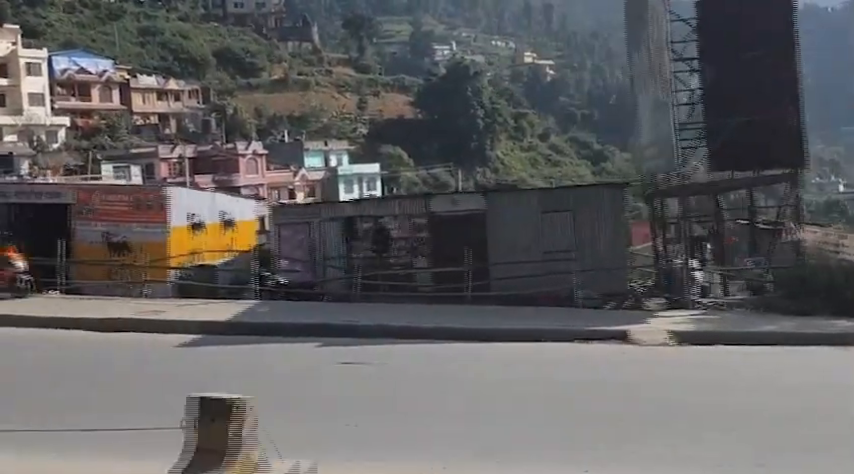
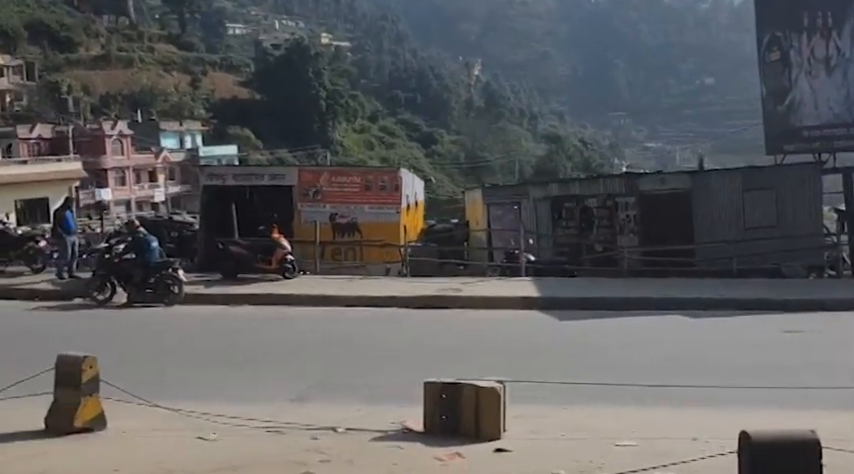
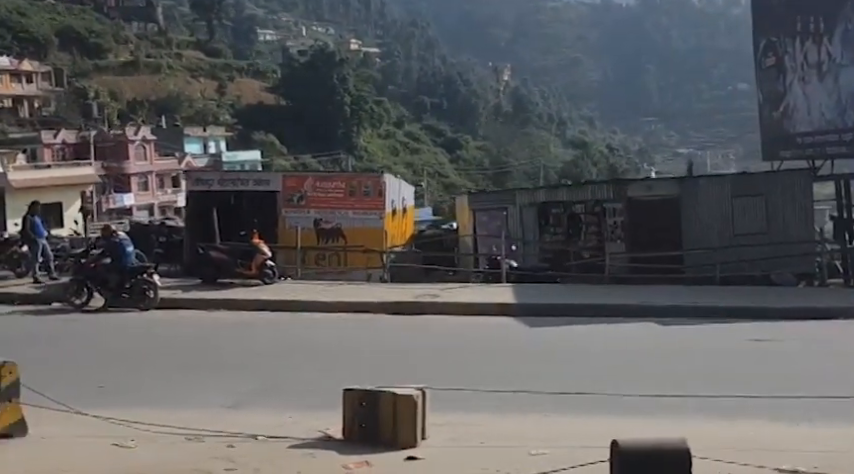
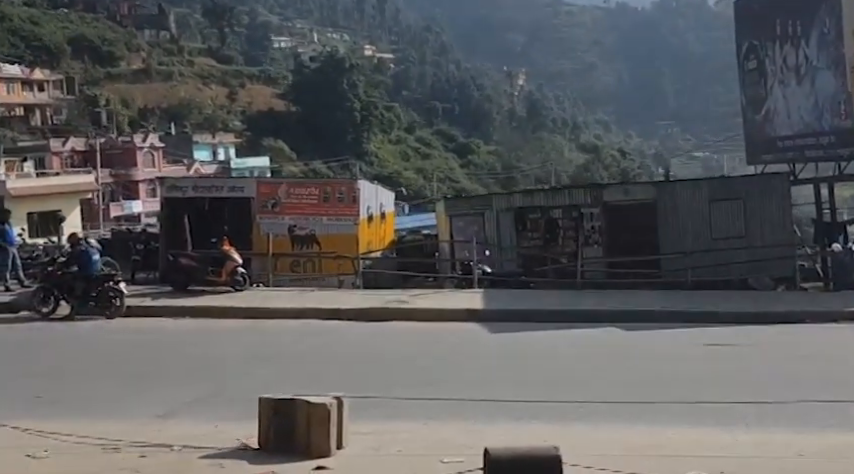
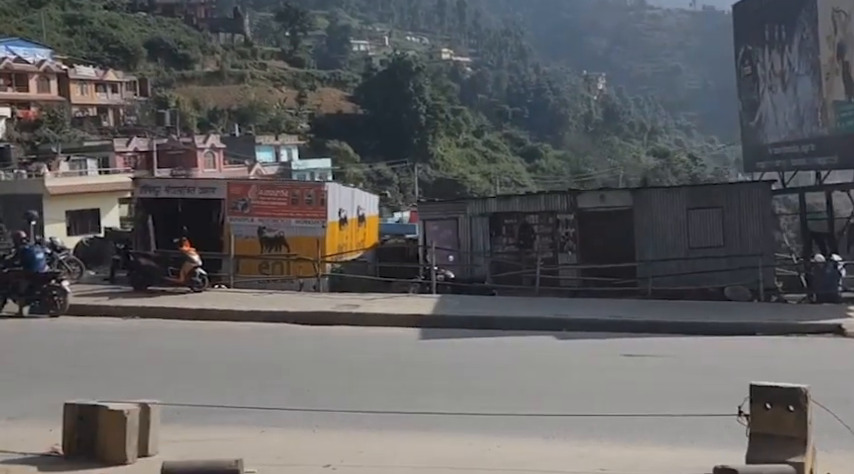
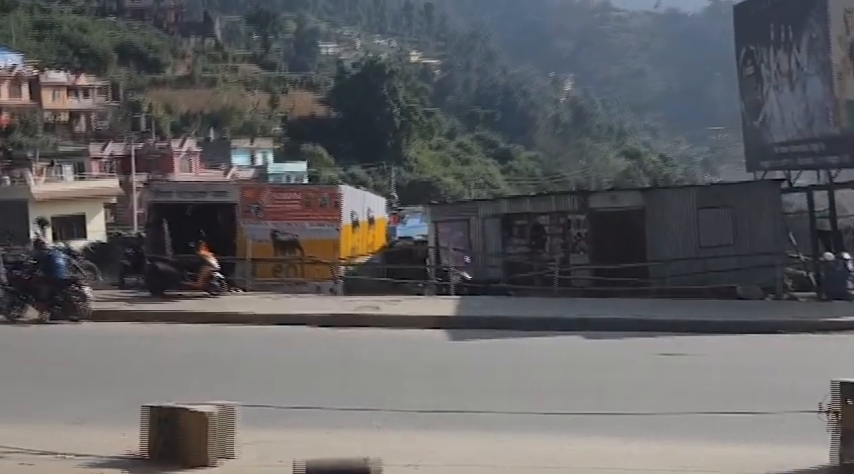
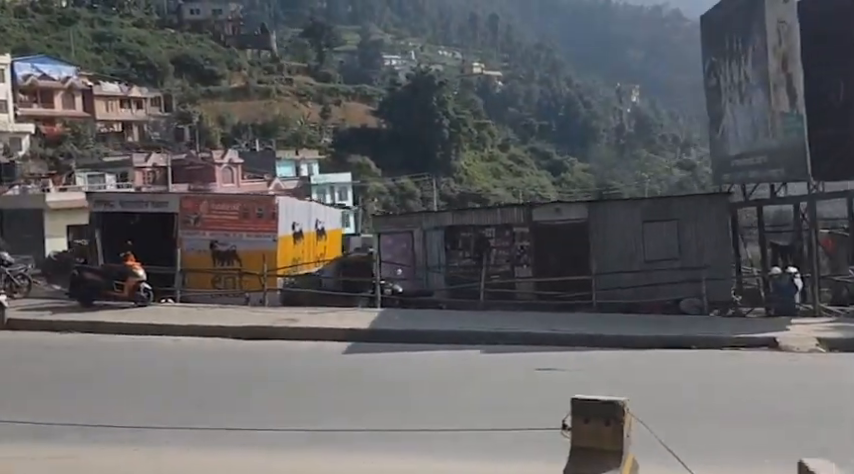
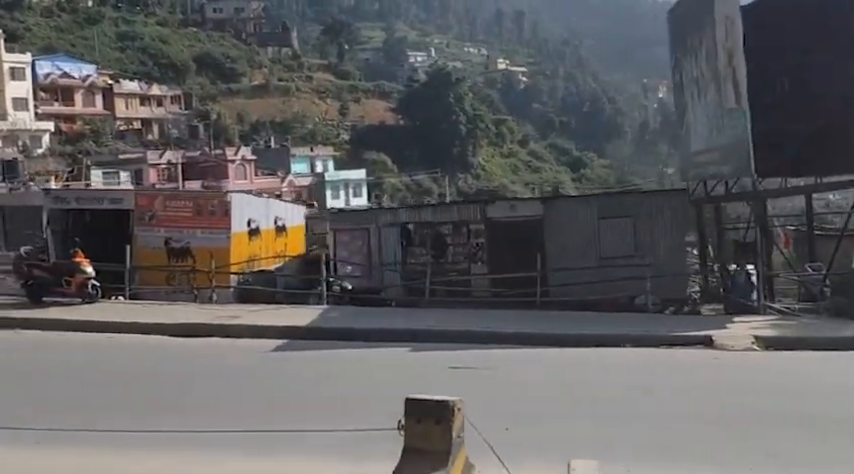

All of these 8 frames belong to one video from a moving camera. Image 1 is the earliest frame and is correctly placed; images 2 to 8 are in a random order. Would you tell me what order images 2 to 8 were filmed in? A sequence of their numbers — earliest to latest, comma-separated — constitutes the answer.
8, 7, 5, 6, 4, 3, 2
